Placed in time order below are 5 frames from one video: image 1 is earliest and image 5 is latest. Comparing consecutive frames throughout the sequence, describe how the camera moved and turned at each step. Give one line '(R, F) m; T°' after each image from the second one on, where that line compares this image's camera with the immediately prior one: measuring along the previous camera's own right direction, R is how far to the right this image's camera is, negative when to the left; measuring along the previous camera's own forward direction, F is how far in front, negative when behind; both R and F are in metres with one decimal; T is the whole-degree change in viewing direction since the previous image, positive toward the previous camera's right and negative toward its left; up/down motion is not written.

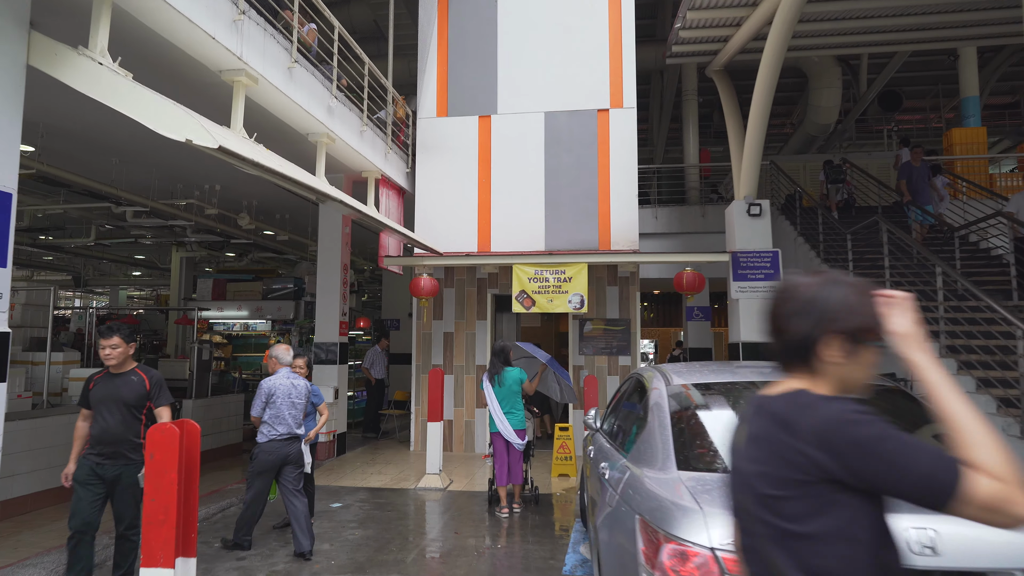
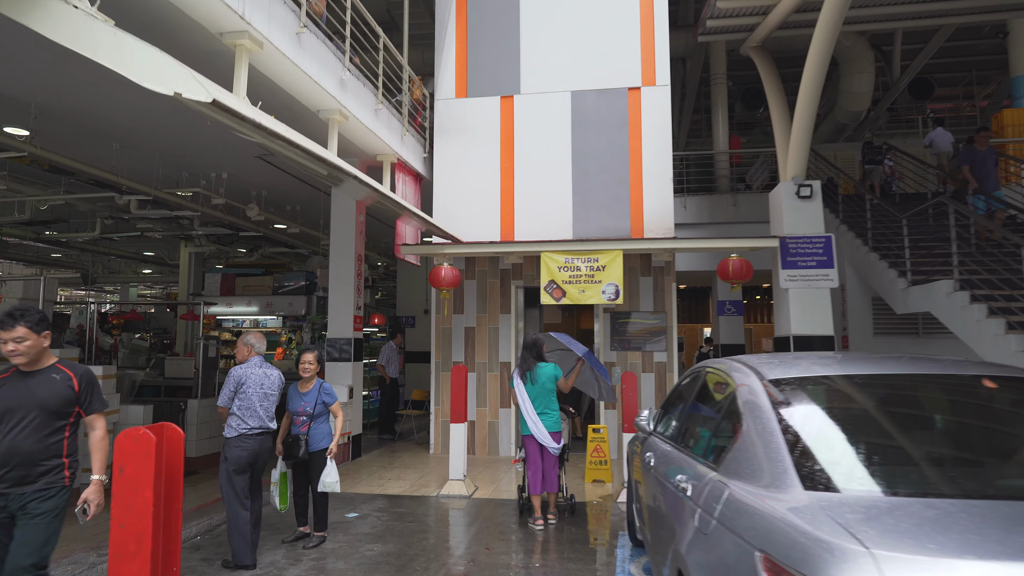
(-0.2, +0.6) m; -1°
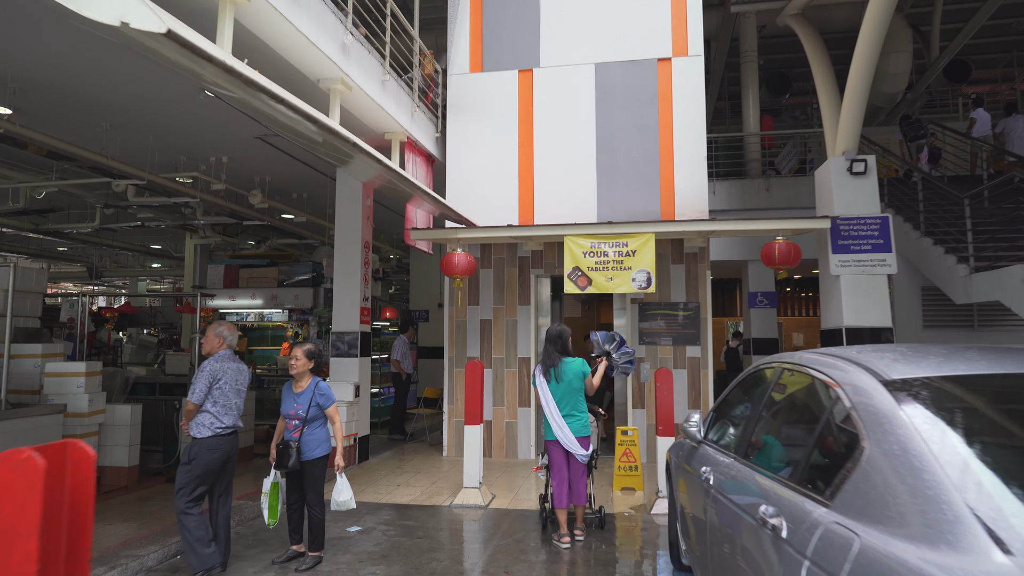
(0.0, +0.6) m; -1°
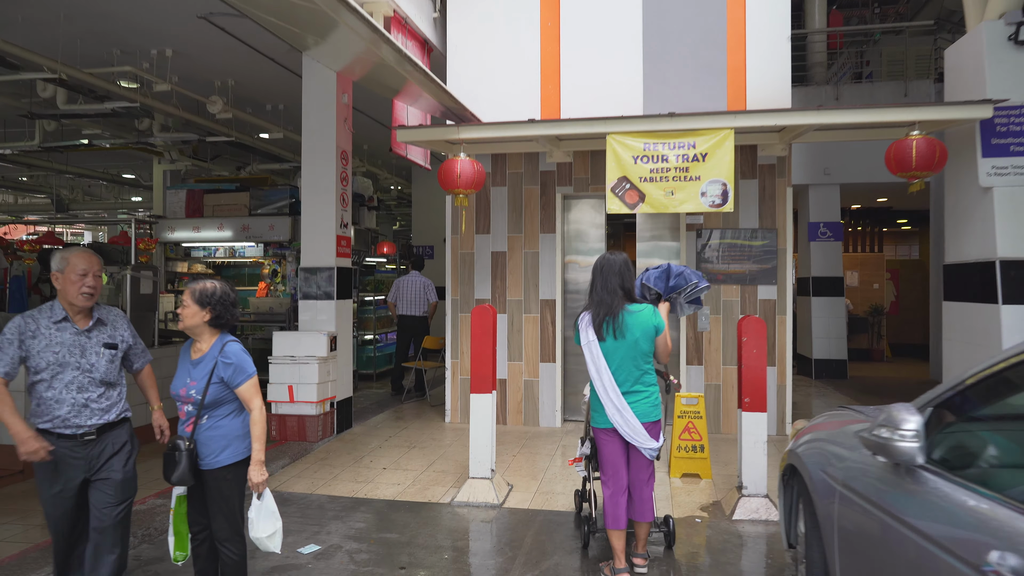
(-0.1, +1.6) m; -1°
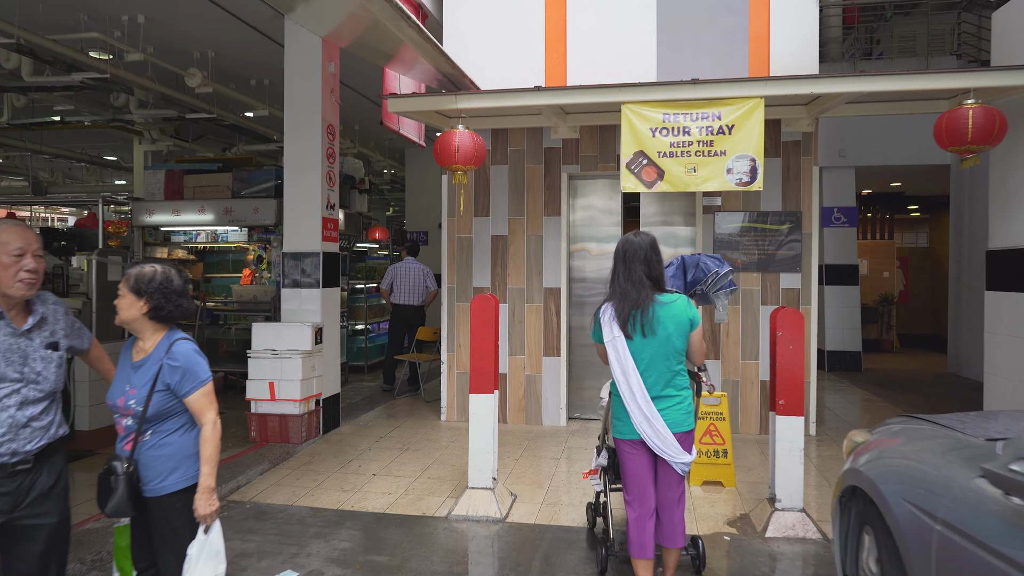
(-0.1, +0.4) m; 0°
